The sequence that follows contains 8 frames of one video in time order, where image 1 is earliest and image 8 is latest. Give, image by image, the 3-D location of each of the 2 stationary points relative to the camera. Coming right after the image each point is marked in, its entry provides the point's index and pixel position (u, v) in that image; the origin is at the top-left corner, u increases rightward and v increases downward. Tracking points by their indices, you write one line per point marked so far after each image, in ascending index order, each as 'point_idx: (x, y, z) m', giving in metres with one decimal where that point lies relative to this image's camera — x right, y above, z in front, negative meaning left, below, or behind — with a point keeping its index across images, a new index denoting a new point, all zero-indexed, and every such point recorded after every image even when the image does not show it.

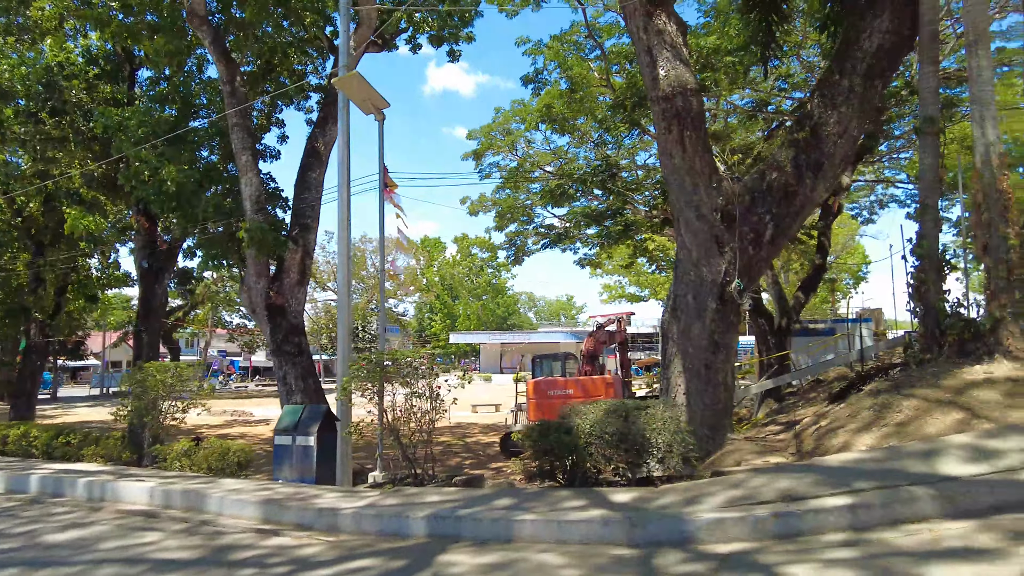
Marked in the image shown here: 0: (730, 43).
0: (+4.8, +5.5, +14.7) m
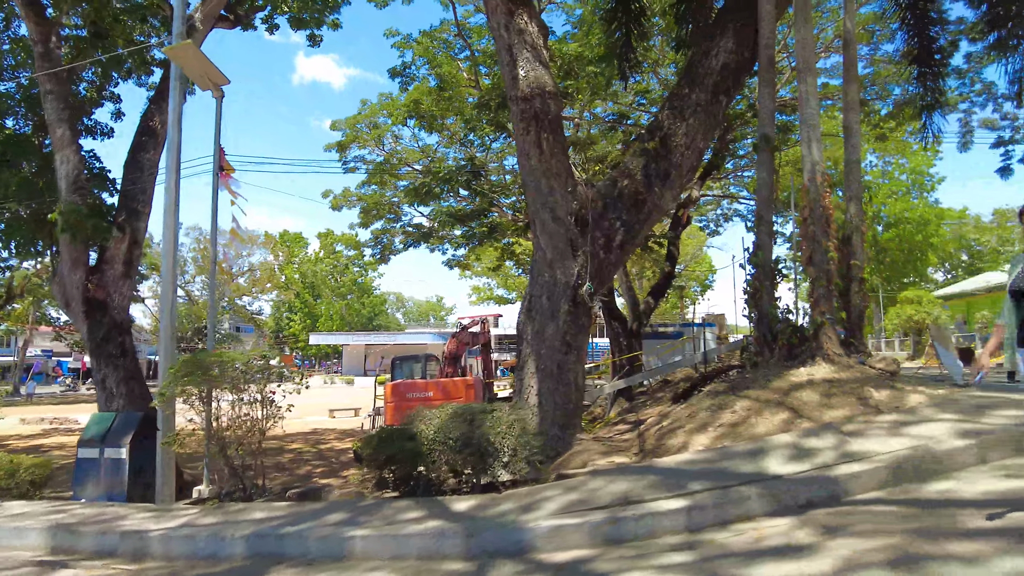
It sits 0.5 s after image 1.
0: (+1.8, +5.4, +15.0) m
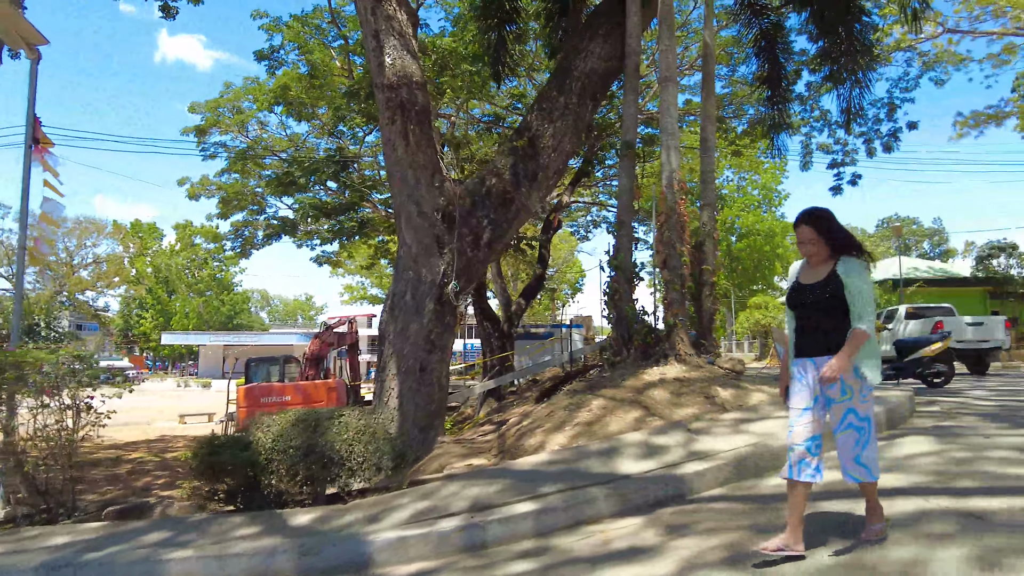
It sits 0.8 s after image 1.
0: (-1.1, +5.4, +14.9) m
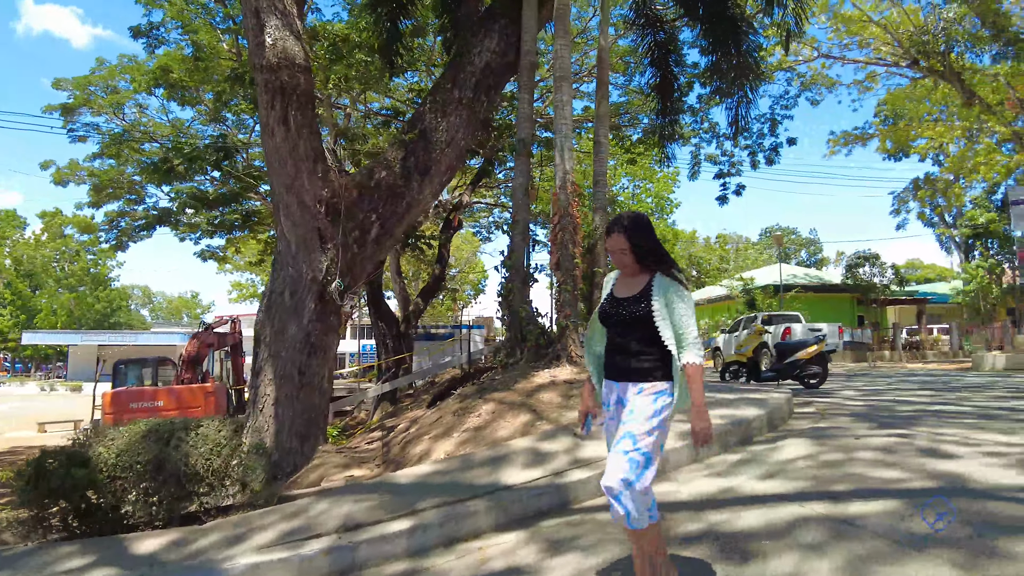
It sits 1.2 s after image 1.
0: (-3.3, +5.4, +14.2) m
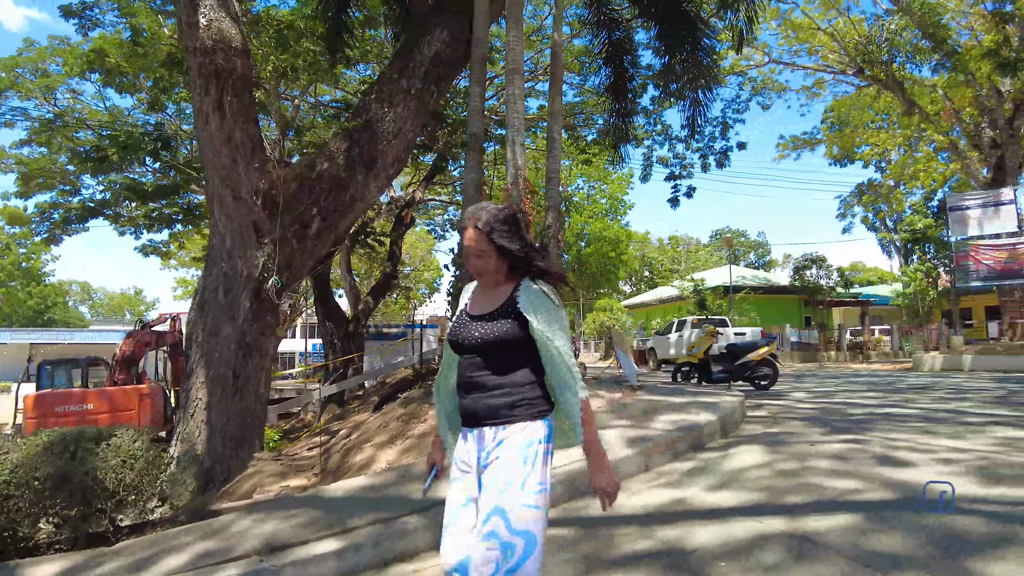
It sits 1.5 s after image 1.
0: (-4.3, +5.5, +13.7) m
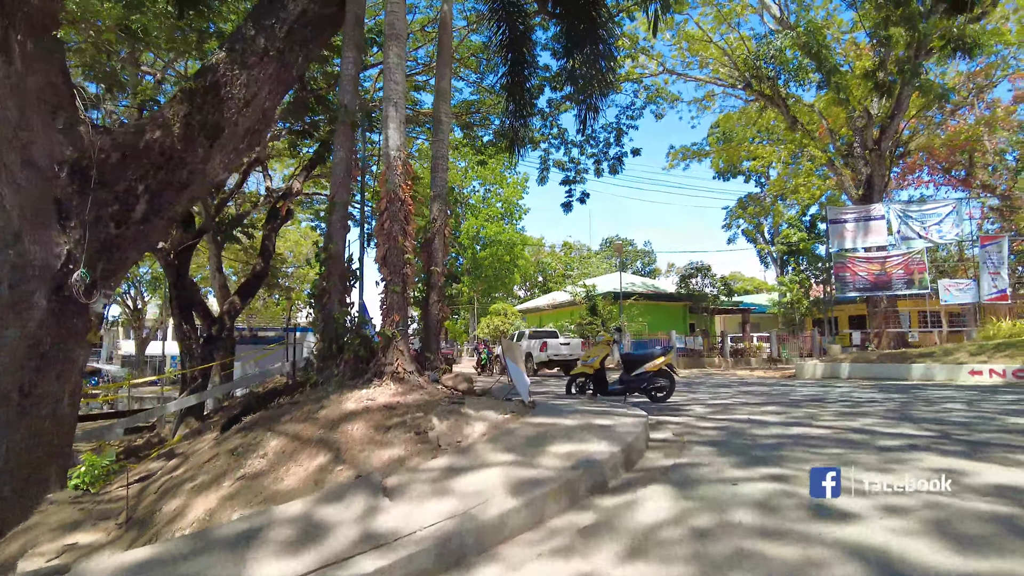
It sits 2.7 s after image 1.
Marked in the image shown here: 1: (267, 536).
0: (-6.3, +5.5, +11.8) m
1: (-1.3, -1.3, +3.5) m
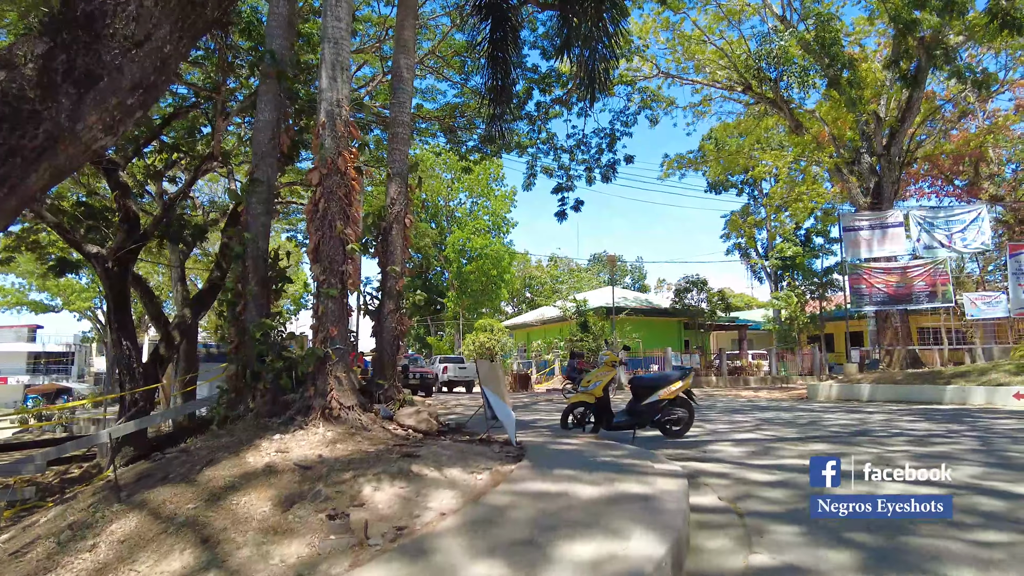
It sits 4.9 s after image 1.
0: (-6.5, +5.4, +9.9) m
1: (-1.4, -1.3, +1.6) m
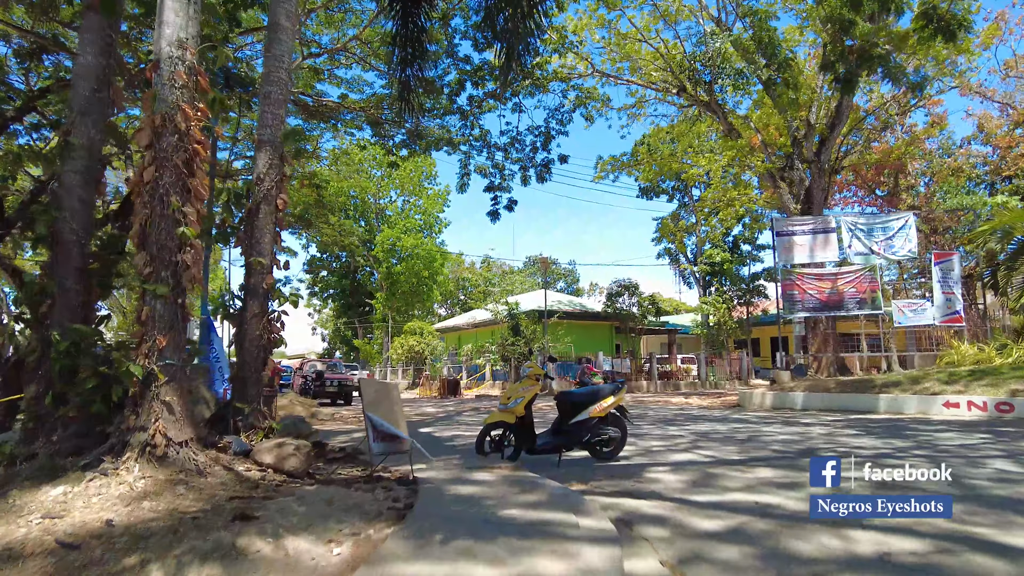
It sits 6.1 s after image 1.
0: (-7.6, +5.5, +8.1) m
1: (-1.7, -1.2, +0.3) m
